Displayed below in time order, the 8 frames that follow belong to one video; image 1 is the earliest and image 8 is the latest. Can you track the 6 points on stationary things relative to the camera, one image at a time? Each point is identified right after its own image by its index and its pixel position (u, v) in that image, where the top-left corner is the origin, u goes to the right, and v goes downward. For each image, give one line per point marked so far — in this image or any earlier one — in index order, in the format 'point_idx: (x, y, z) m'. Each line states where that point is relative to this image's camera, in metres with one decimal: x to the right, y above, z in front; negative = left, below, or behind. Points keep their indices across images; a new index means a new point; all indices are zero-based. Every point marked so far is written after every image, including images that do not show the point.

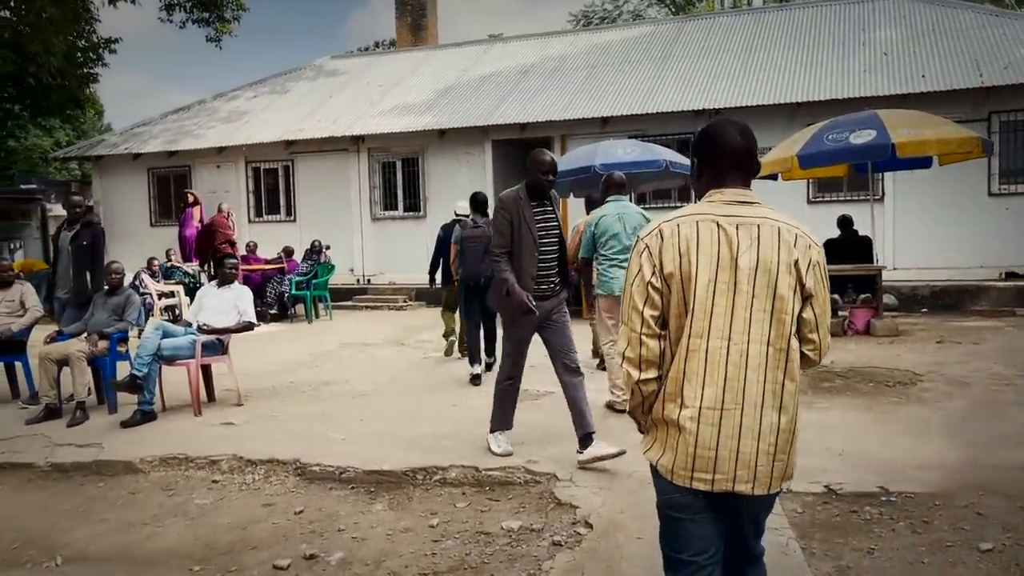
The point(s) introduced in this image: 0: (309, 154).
0: (-3.7, +2.5, +15.5) m
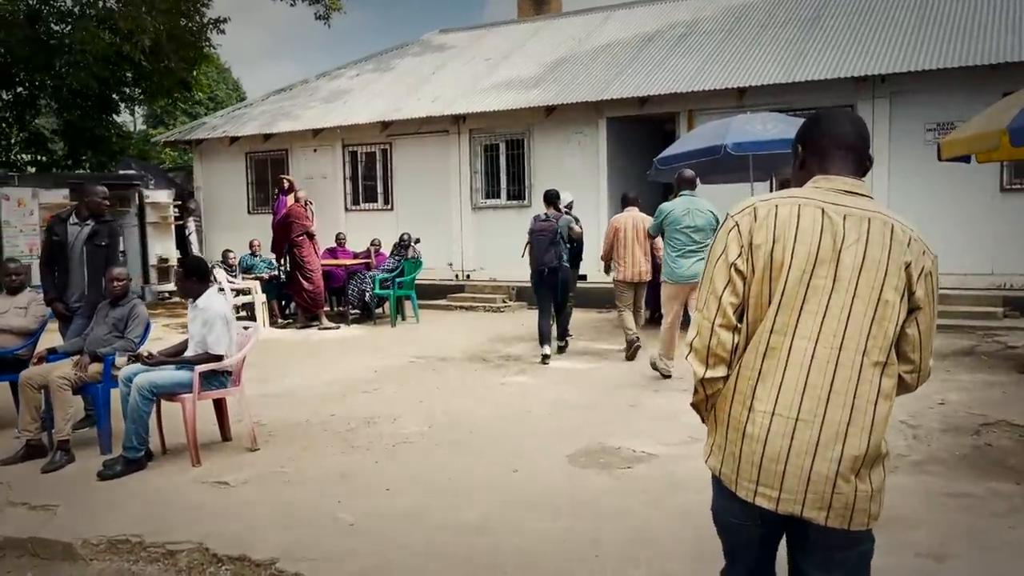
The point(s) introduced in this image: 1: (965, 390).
0: (-1.7, +2.6, +14.1) m
1: (+3.3, -0.7, +6.2) m
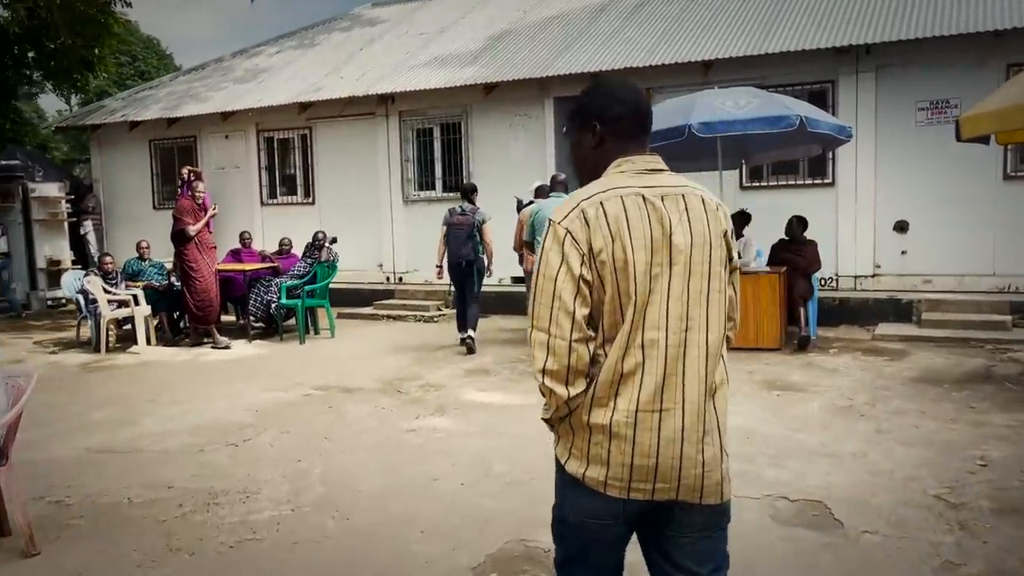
0: (-2.7, +2.5, +12.4) m
1: (+2.8, -0.9, +4.7) m
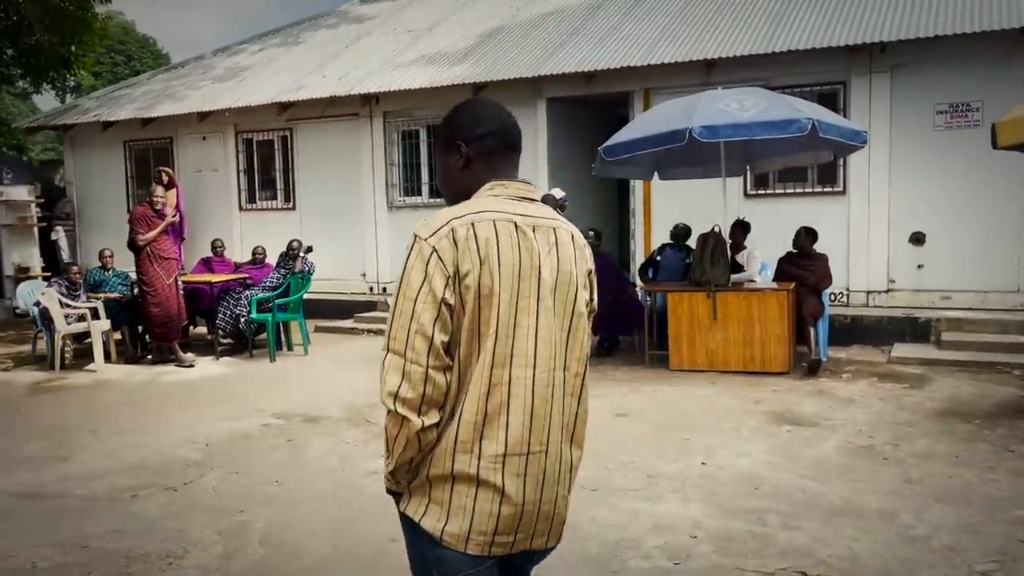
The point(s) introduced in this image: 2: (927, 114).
0: (-2.8, +2.3, +11.7) m
1: (+2.6, -1.0, +4.1) m
2: (+4.2, +1.8, +8.4) m
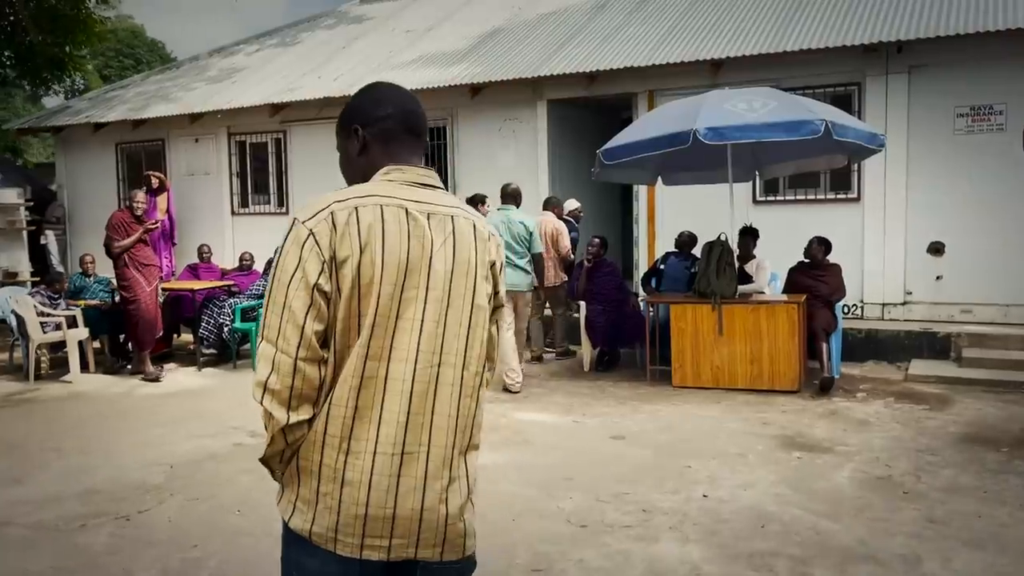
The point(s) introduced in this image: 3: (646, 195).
0: (-2.8, +2.2, +11.4) m
1: (+2.5, -1.1, +3.6) m
2: (+4.1, +1.6, +8.0) m
3: (+1.5, +1.0, +9.2) m
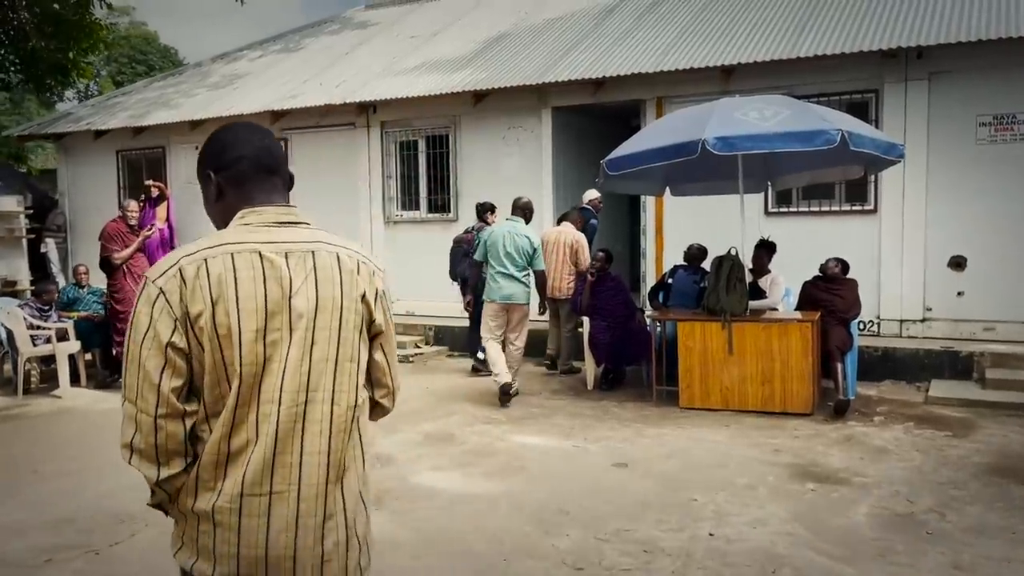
0: (-2.7, +2.1, +11.1) m
1: (+2.5, -1.2, +3.3) m
2: (+4.2, +1.5, +7.7) m
3: (+1.5, +0.9, +8.9) m
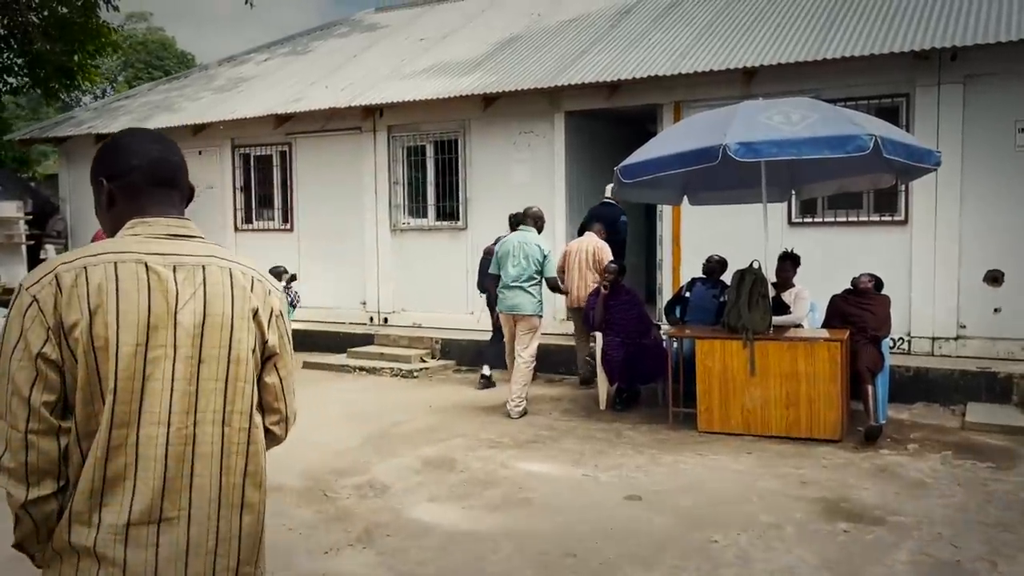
0: (-2.6, +2.0, +10.8) m
1: (+2.5, -1.3, +2.8) m
2: (+4.2, +1.3, +7.2) m
3: (+1.6, +0.7, +8.5) m
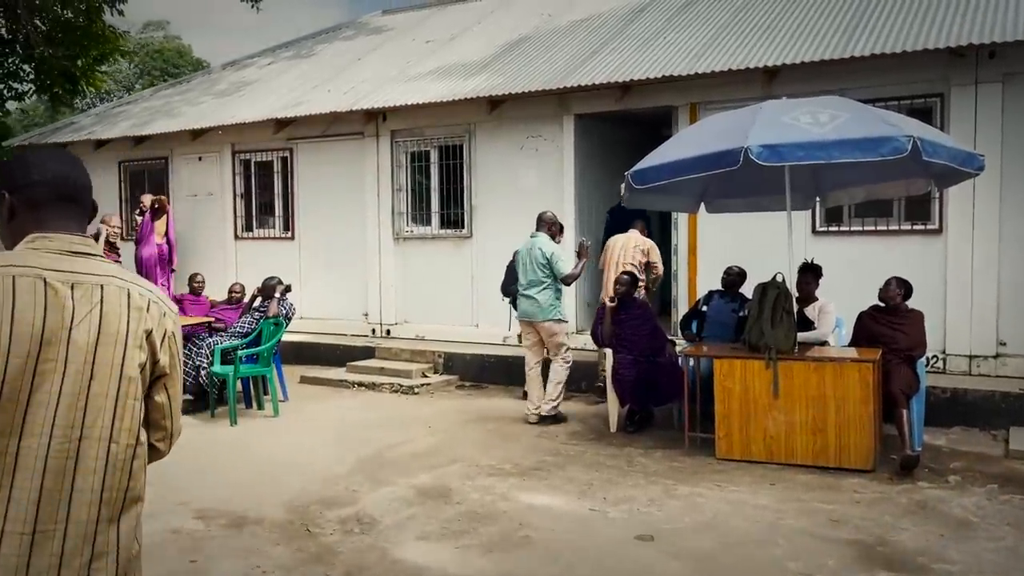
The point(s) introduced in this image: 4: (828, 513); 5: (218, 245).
0: (-2.4, +1.9, +10.4) m
1: (+2.4, -1.4, +2.3) m
2: (+4.3, +1.2, +6.7) m
3: (+1.7, +0.6, +8.1) m
4: (+1.8, -1.2, +4.7) m
5: (-4.0, +0.6, +11.4) m
